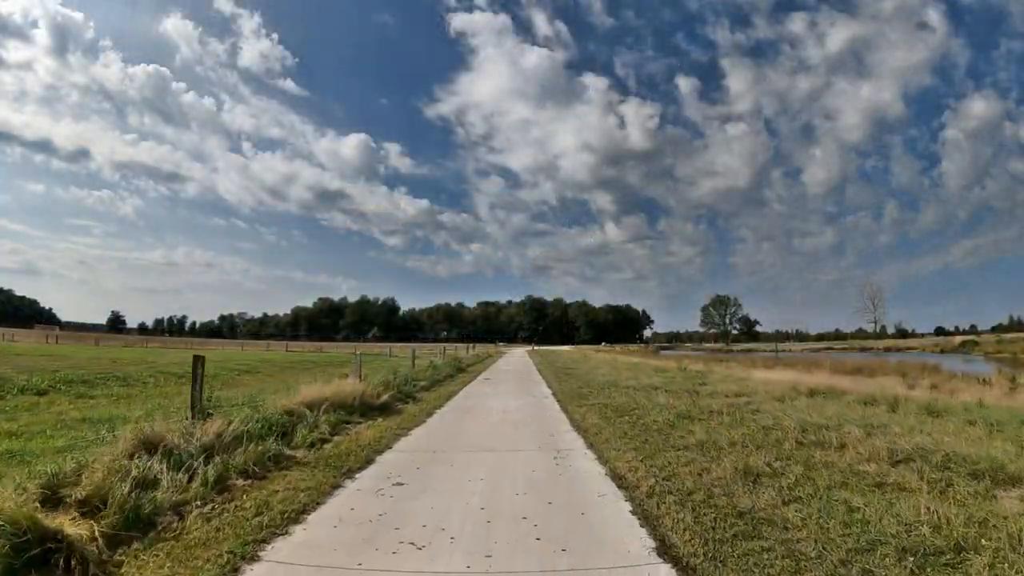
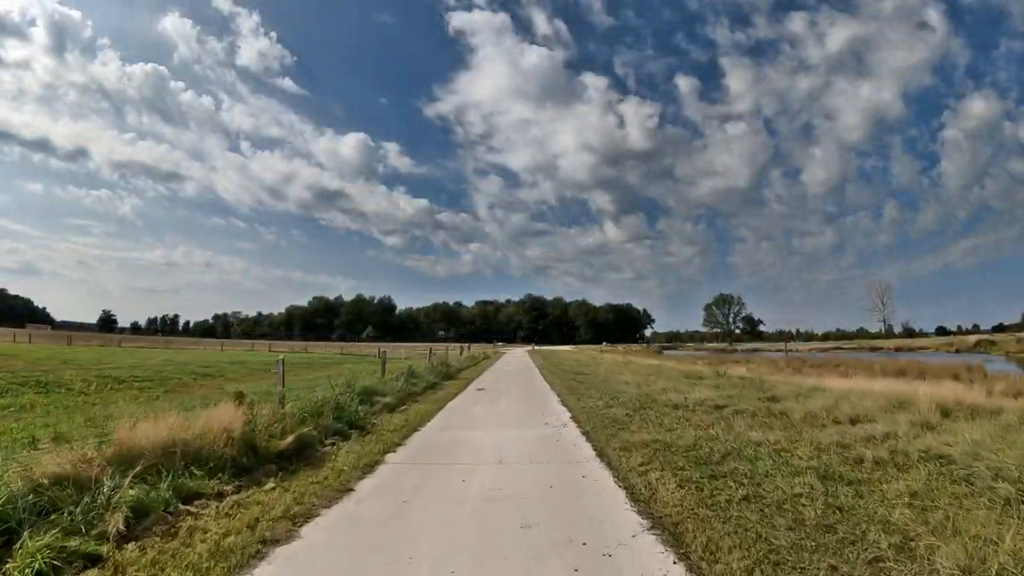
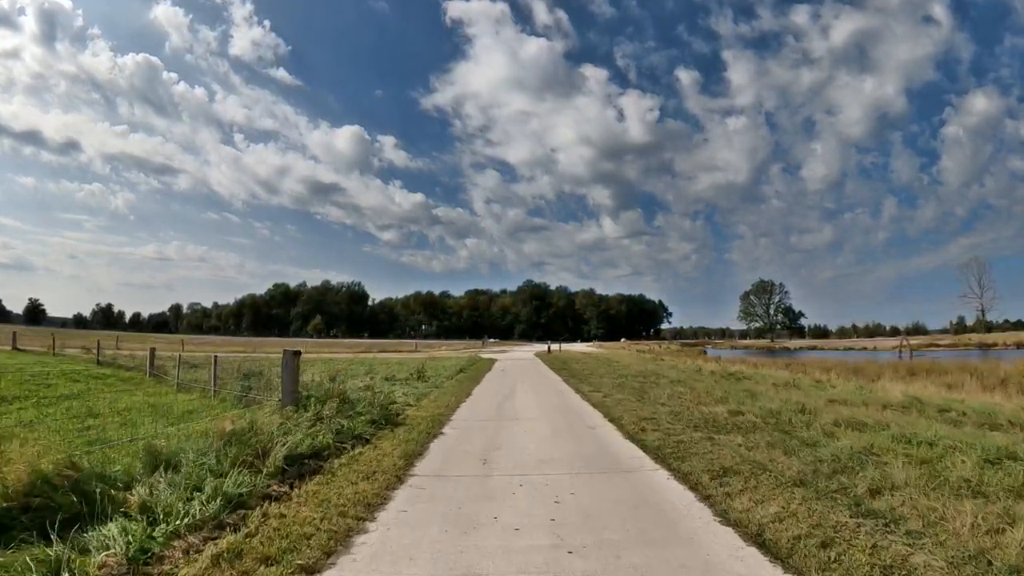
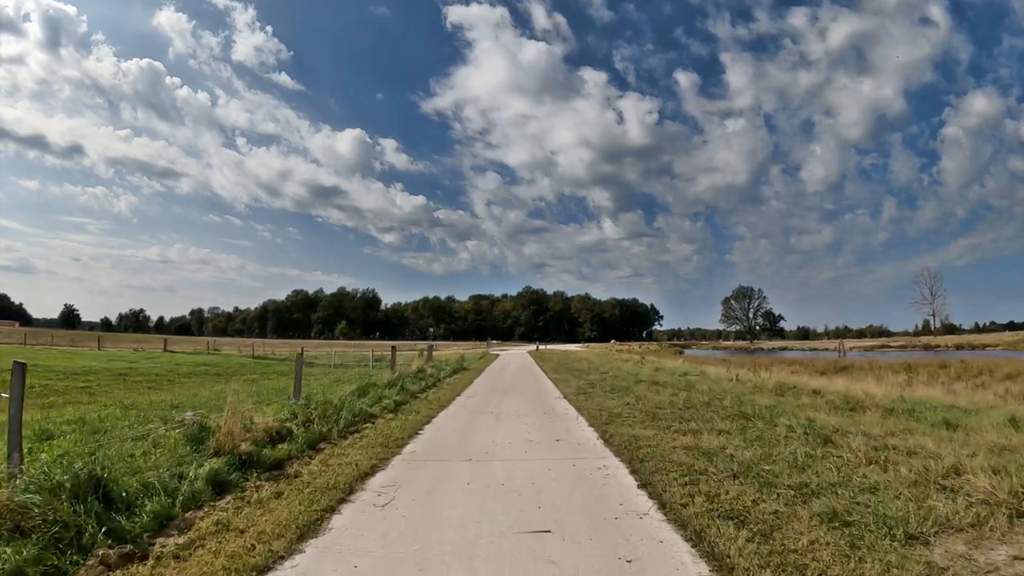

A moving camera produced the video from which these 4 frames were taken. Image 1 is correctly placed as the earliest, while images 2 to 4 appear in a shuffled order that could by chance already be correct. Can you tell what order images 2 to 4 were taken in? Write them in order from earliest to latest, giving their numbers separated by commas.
2, 4, 3
